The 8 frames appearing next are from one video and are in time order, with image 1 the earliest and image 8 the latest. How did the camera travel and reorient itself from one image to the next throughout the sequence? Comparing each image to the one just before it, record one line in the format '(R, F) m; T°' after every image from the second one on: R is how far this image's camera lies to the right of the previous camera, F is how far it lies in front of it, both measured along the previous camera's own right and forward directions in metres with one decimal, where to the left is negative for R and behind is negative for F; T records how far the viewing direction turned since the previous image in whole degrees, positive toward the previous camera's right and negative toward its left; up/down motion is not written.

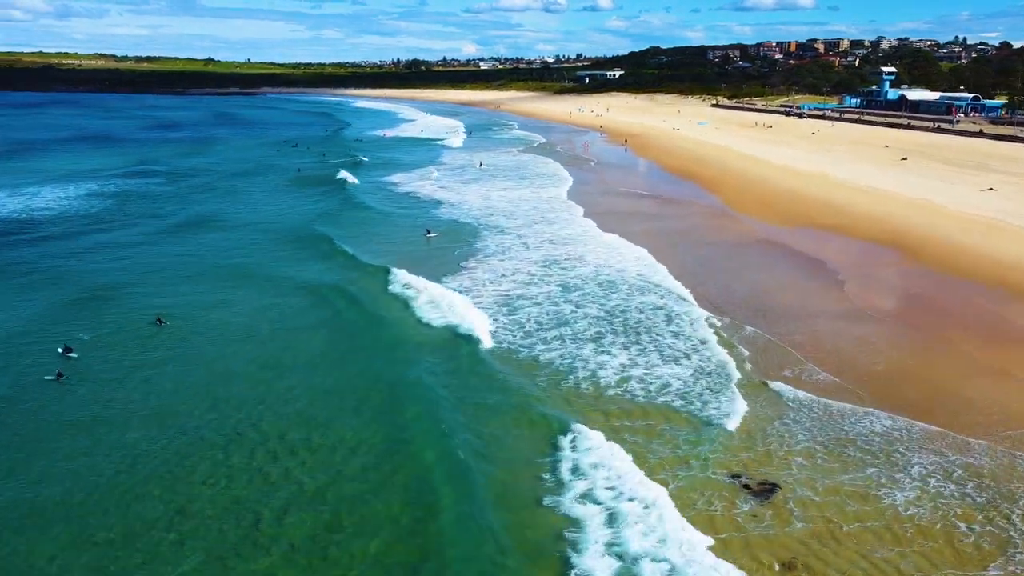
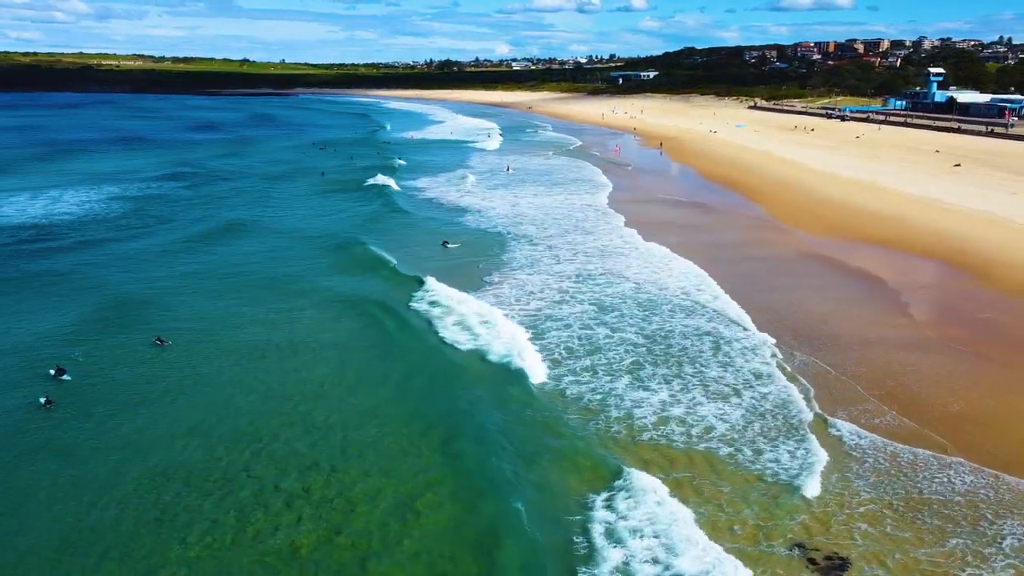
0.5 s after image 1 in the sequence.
(+0.1, +1.3) m; -2°
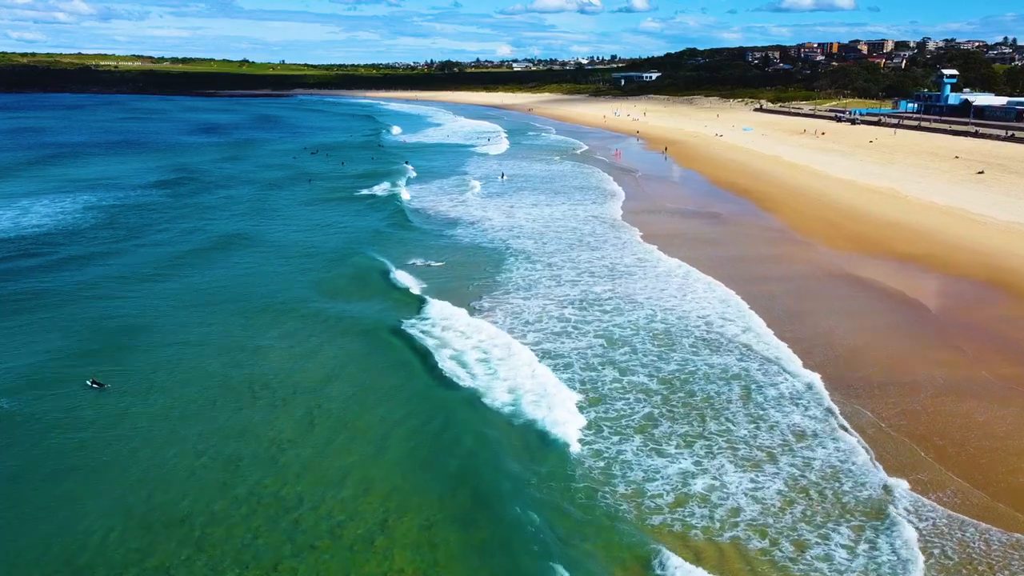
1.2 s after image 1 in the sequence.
(+0.1, +1.9) m; 0°
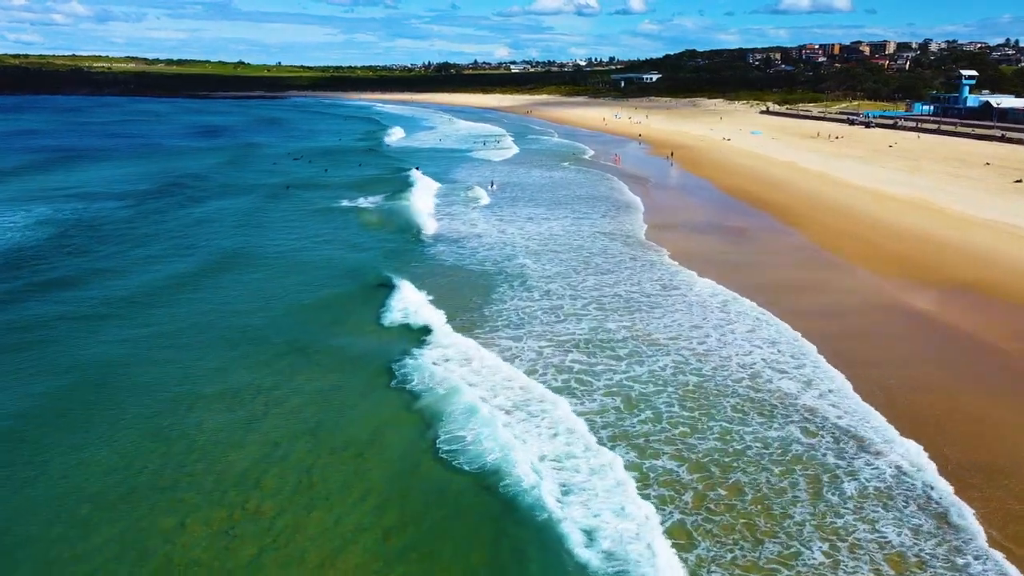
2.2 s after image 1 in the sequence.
(+0.1, +2.9) m; 0°
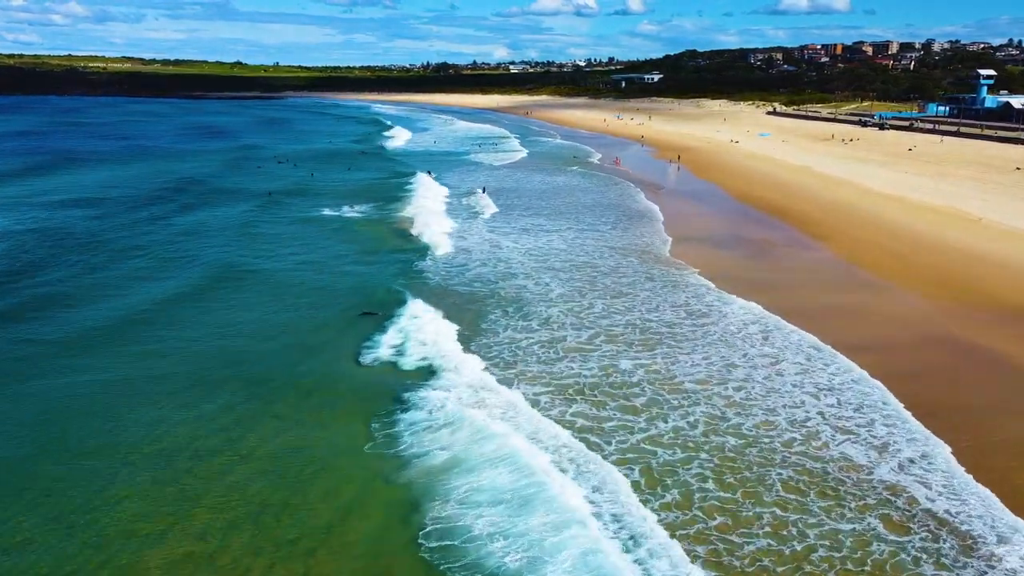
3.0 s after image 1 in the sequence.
(0.0, +2.3) m; 0°
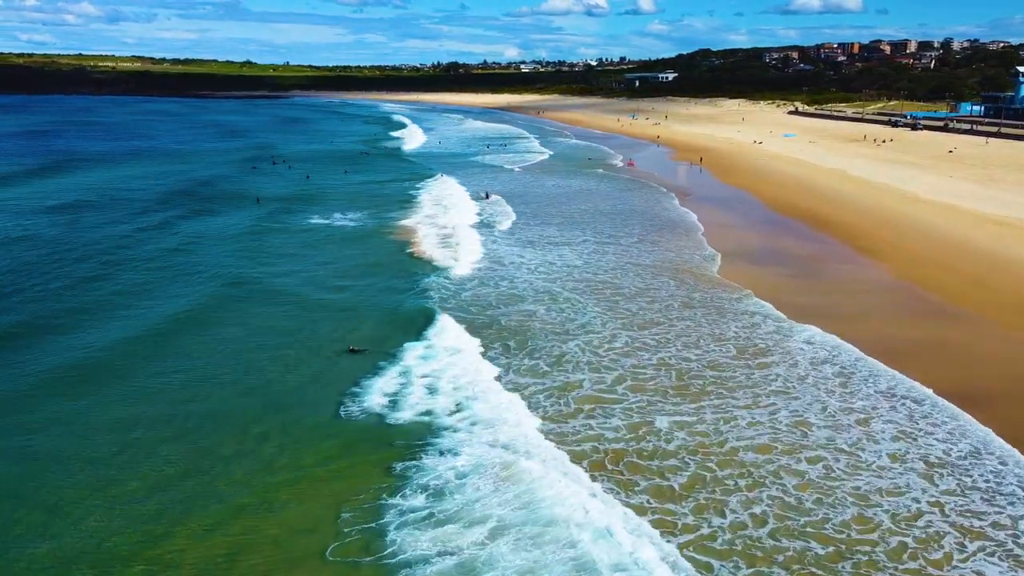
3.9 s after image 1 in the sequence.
(-0.1, +2.6) m; -1°
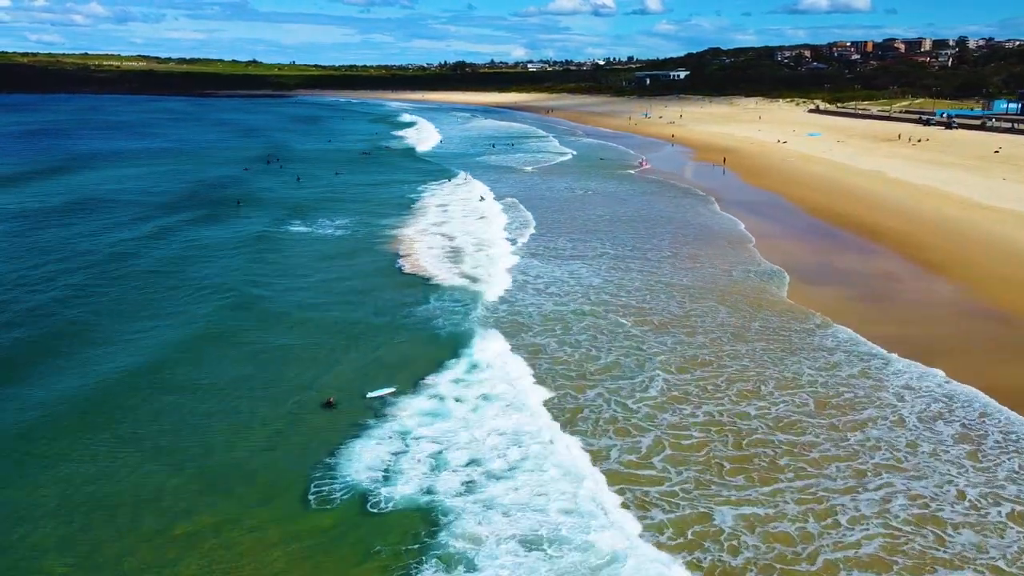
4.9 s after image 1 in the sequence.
(-0.2, +2.7) m; 0°
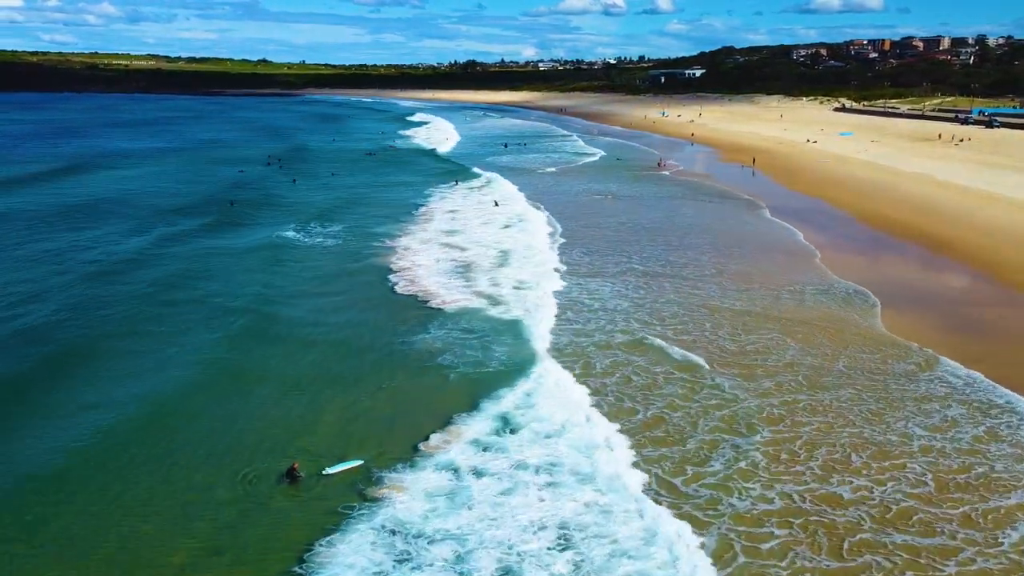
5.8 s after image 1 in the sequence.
(-0.2, +2.4) m; -1°
